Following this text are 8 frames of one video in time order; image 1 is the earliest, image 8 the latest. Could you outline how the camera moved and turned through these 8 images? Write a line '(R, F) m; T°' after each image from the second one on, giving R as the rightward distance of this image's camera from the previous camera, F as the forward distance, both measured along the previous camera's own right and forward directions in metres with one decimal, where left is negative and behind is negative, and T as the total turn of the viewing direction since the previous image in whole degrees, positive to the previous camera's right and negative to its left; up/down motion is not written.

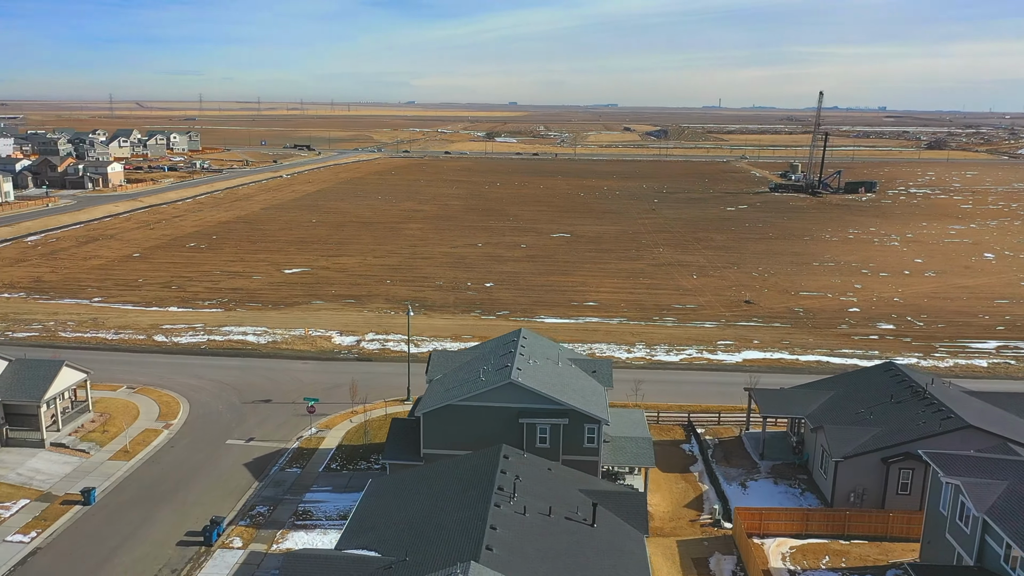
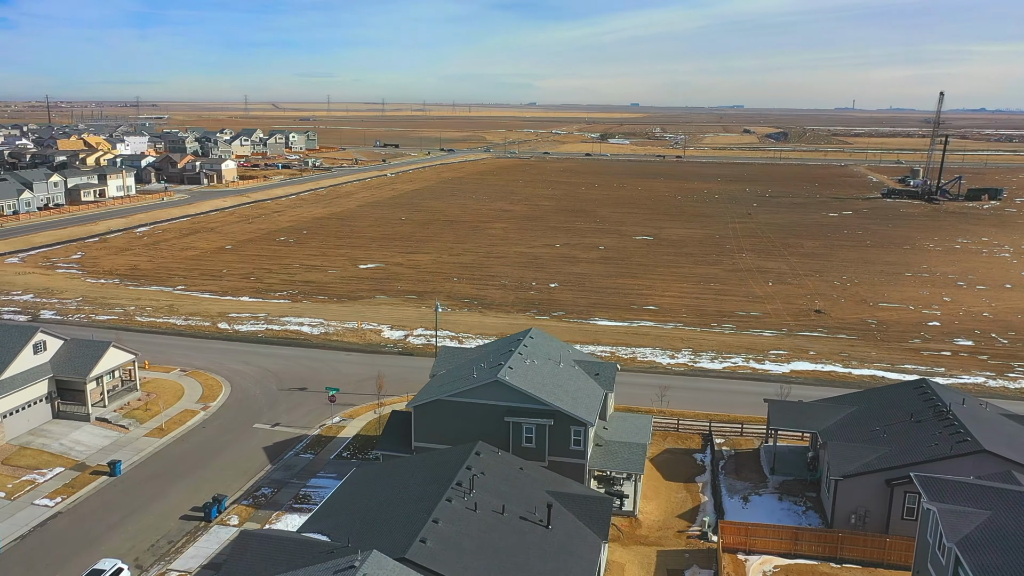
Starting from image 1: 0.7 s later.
(+3.4, +0.2) m; -8°
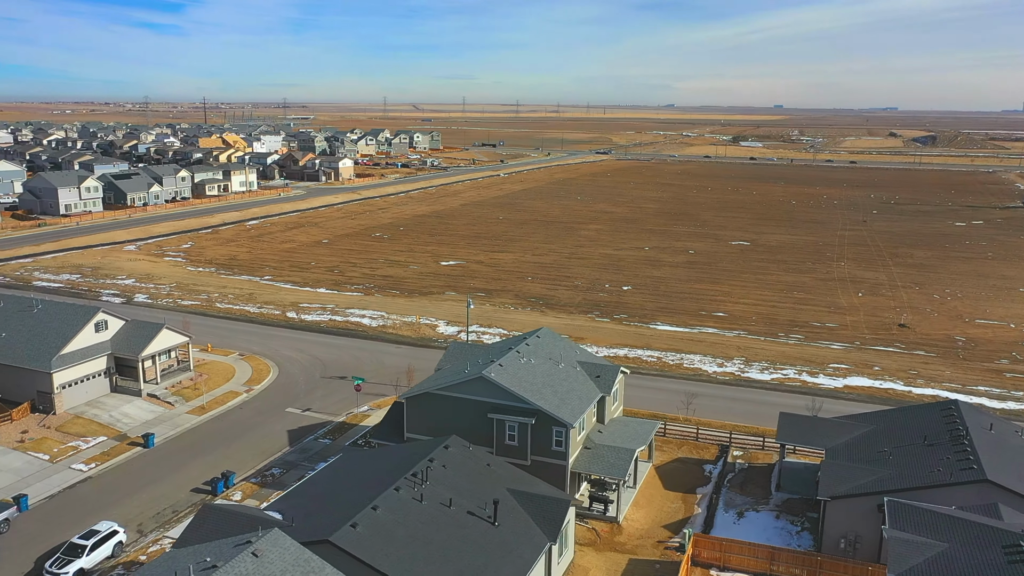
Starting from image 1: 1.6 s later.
(+3.9, +0.2) m; -9°
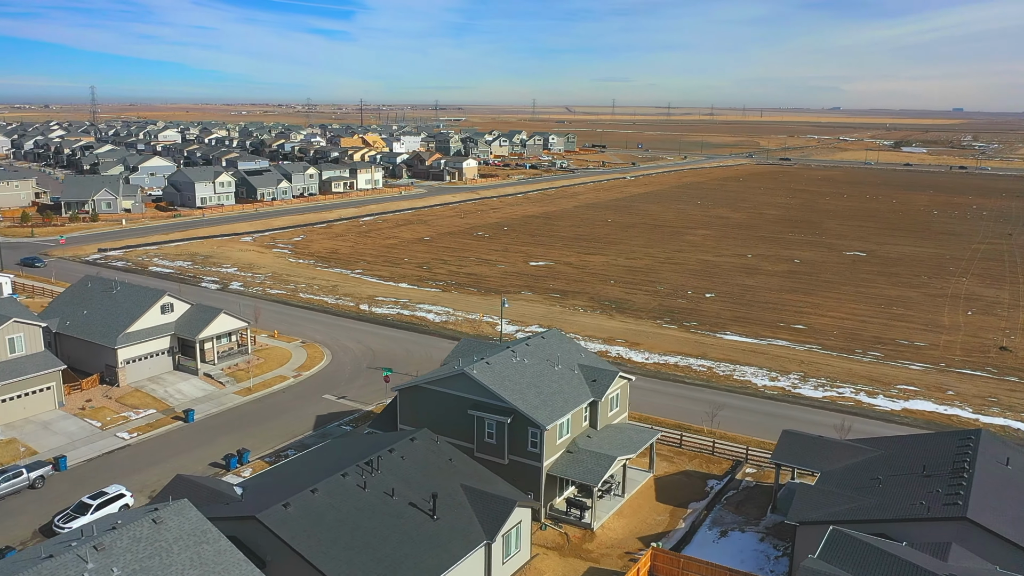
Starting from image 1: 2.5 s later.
(+4.4, +0.3) m; -10°
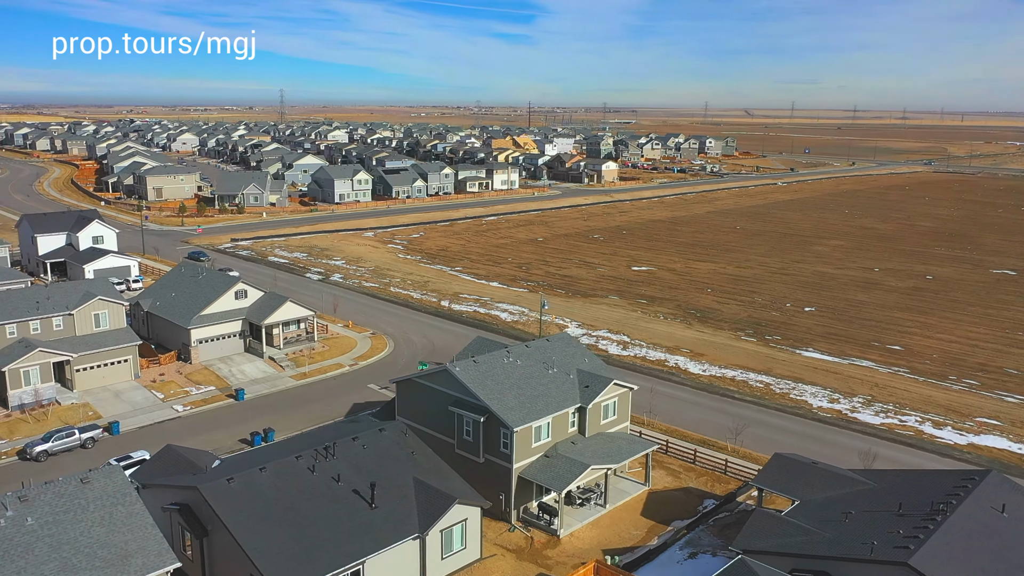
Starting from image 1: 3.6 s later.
(+5.0, +0.5) m; -12°
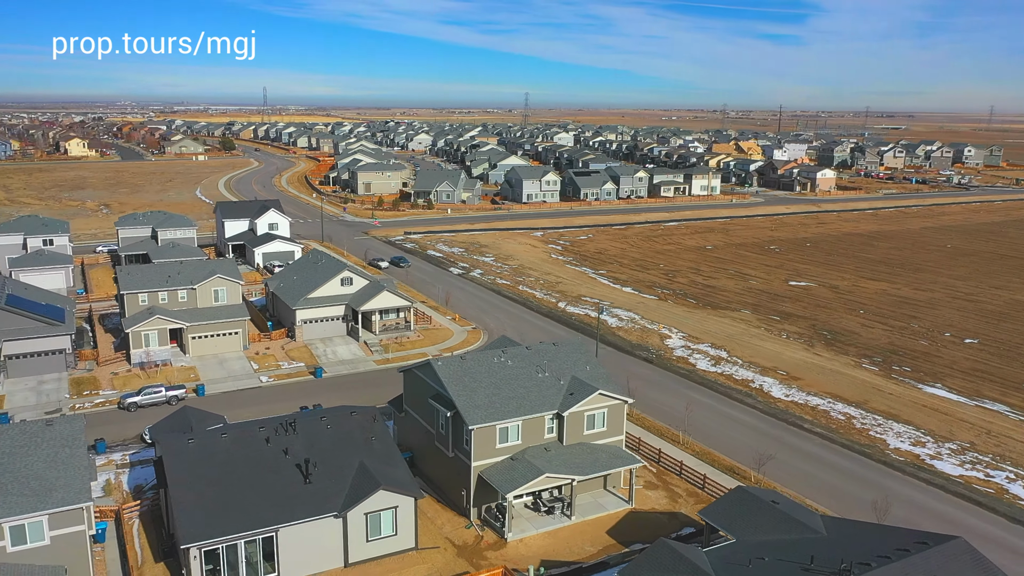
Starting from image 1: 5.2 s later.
(+7.2, +1.0) m; -17°
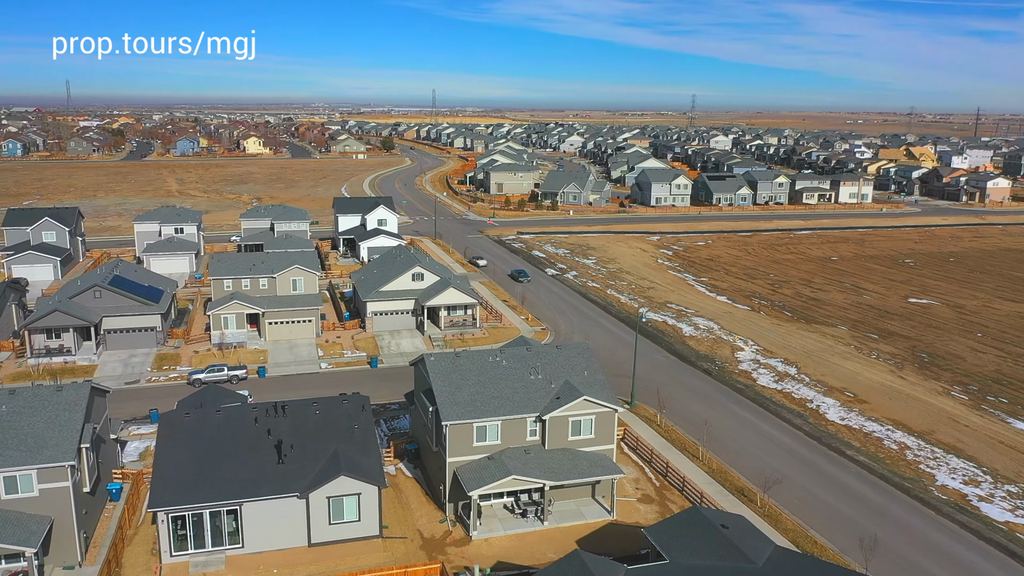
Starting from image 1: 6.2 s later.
(+5.0, +0.5) m; -12°
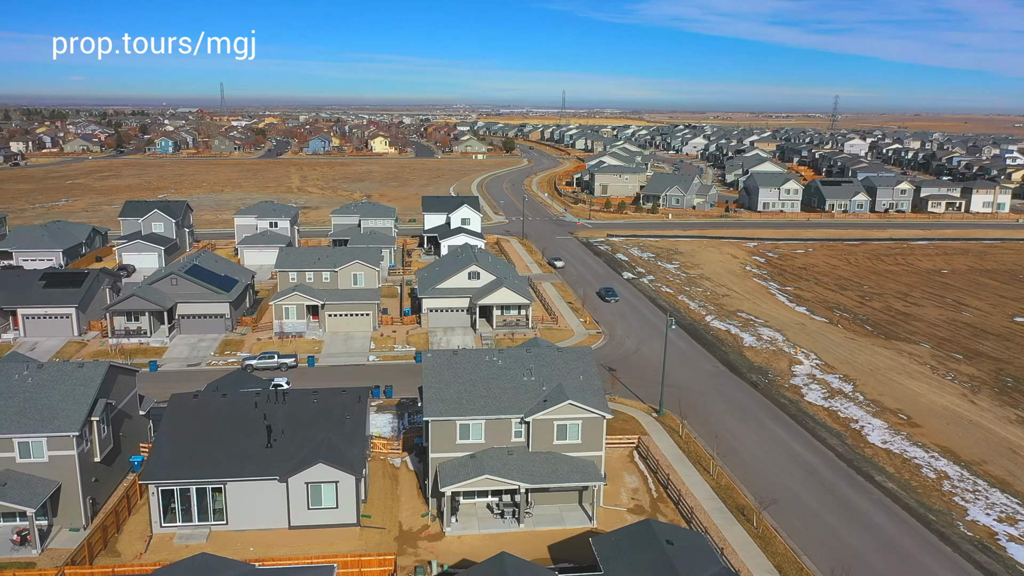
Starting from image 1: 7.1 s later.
(+4.0, +0.3) m; -9°
